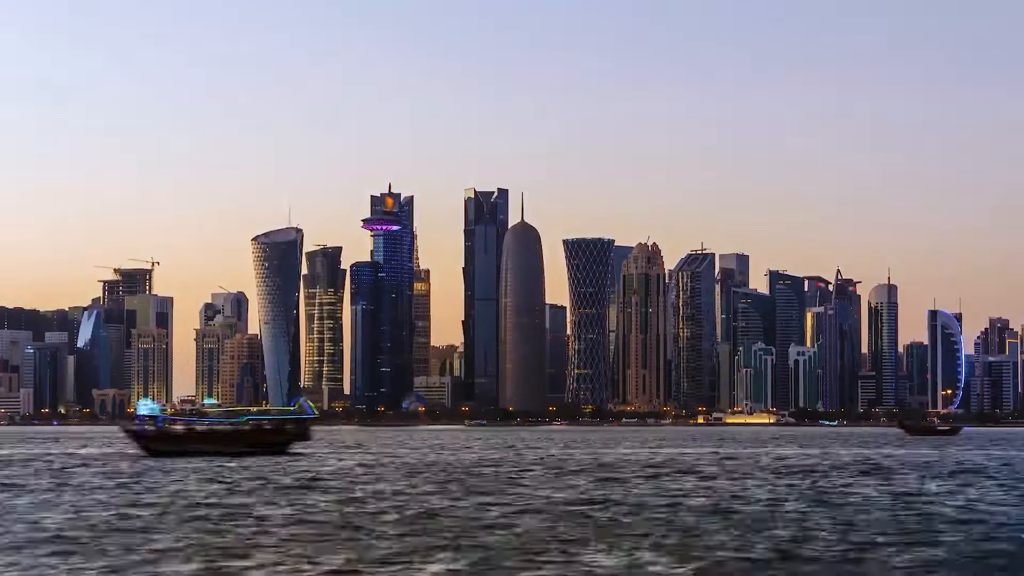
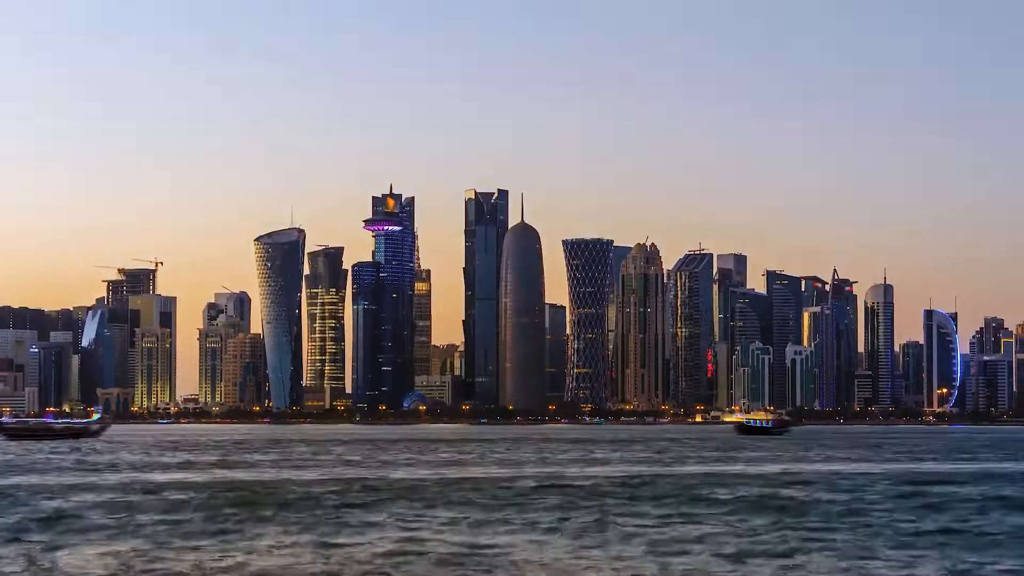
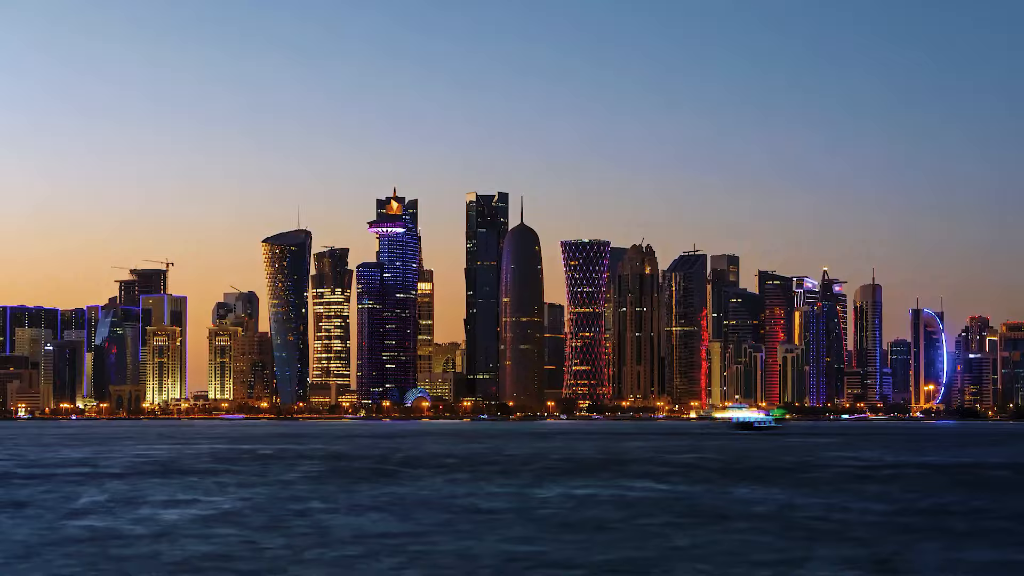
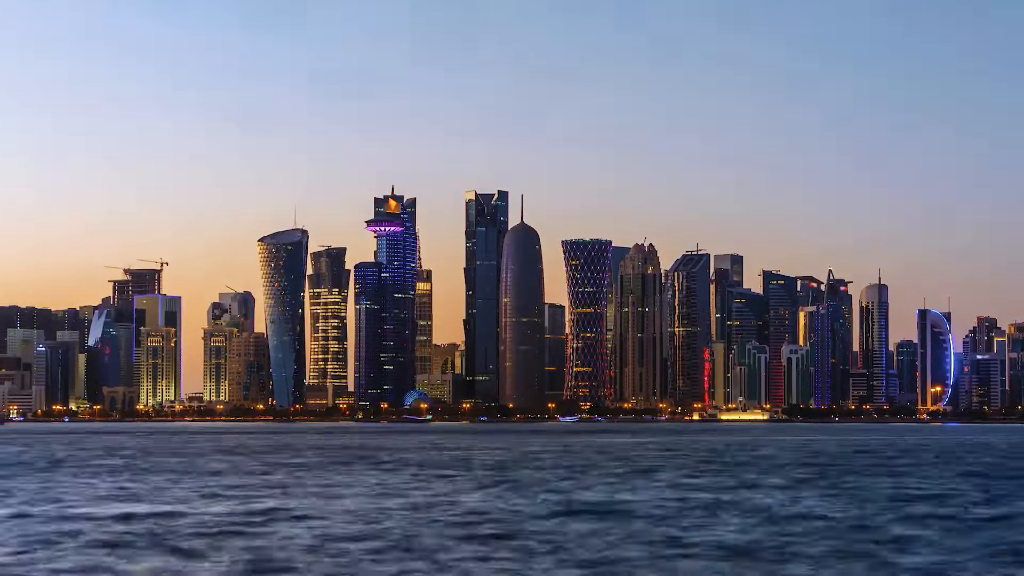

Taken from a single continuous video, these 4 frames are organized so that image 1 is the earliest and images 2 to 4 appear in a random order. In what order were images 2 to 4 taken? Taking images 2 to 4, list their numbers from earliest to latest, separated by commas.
2, 4, 3
